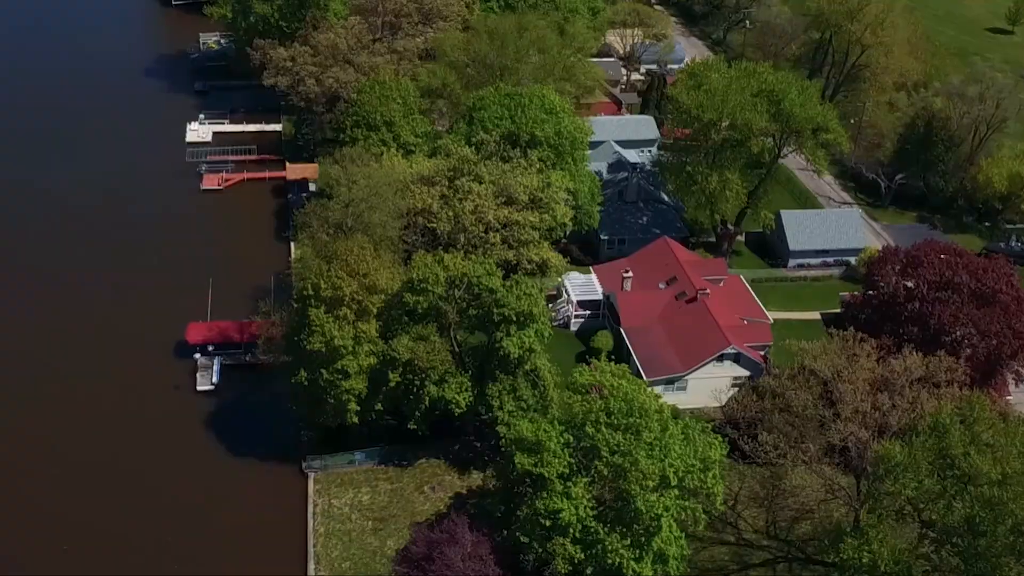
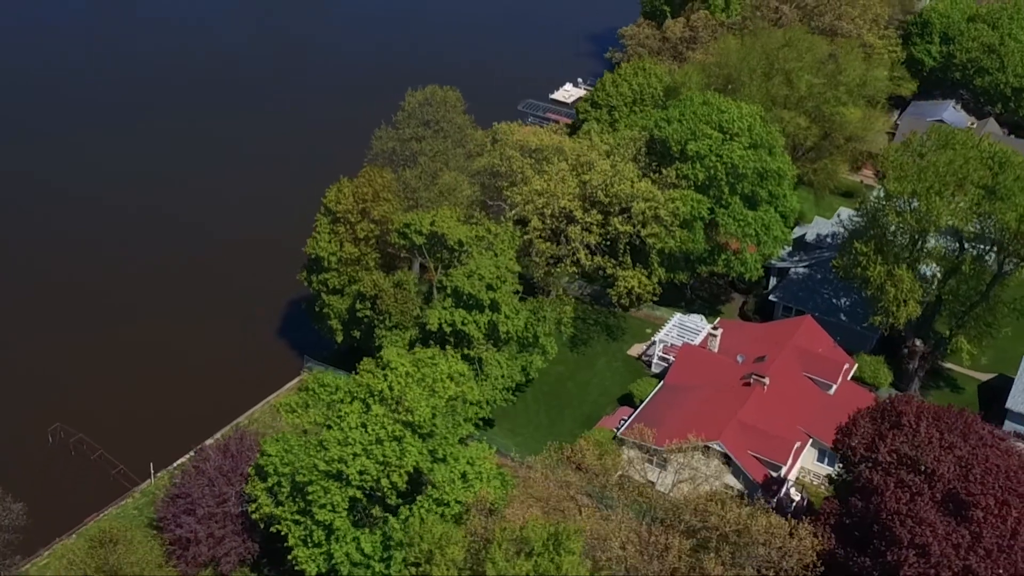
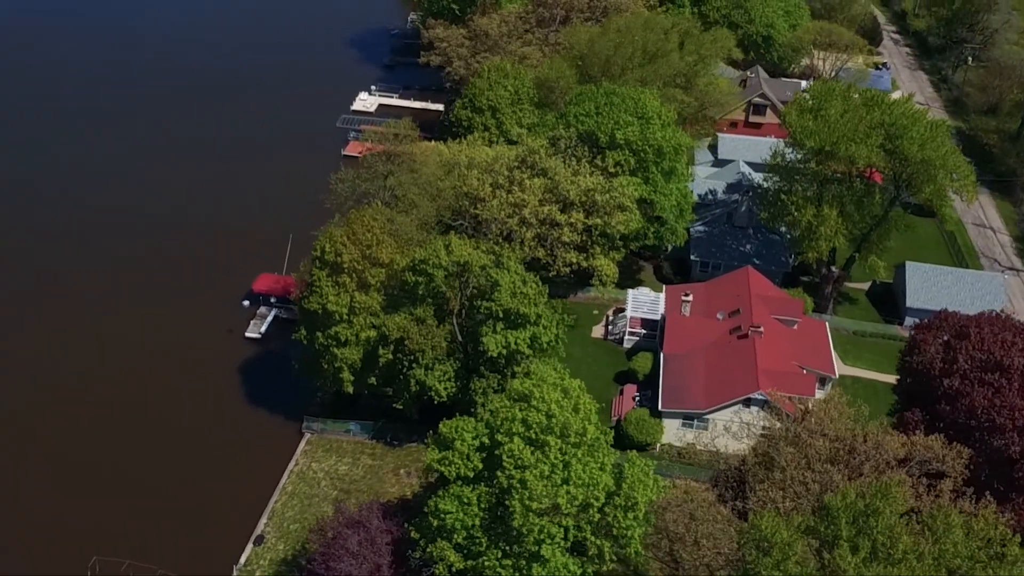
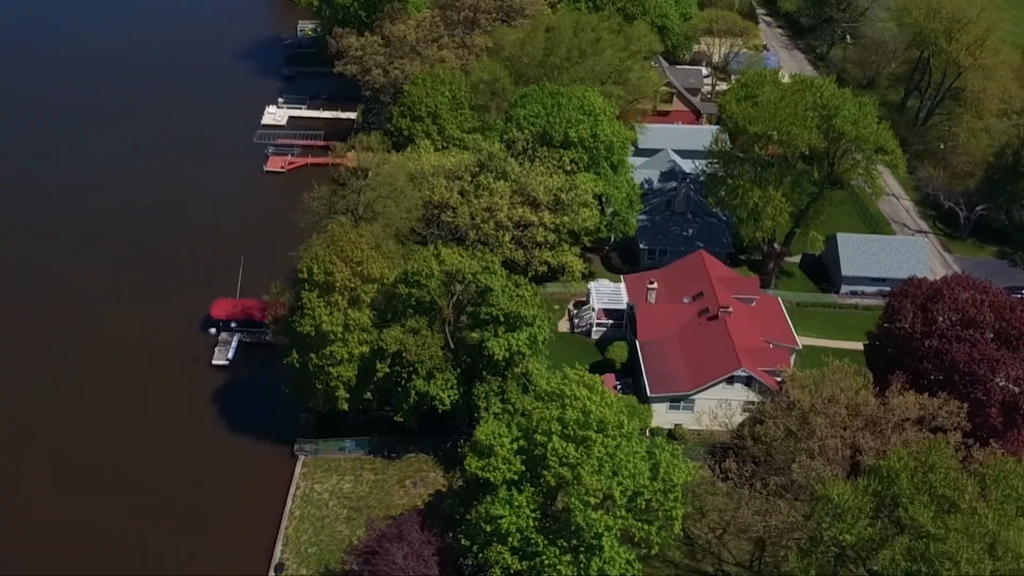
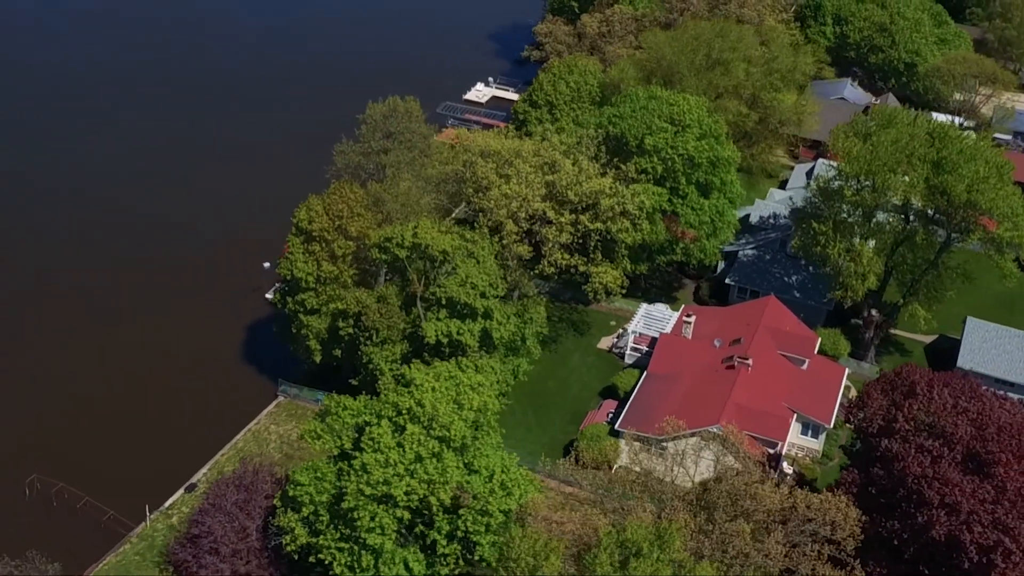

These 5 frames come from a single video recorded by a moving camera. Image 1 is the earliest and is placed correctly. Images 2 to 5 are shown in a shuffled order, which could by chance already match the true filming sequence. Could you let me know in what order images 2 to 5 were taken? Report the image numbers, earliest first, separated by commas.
4, 3, 5, 2
